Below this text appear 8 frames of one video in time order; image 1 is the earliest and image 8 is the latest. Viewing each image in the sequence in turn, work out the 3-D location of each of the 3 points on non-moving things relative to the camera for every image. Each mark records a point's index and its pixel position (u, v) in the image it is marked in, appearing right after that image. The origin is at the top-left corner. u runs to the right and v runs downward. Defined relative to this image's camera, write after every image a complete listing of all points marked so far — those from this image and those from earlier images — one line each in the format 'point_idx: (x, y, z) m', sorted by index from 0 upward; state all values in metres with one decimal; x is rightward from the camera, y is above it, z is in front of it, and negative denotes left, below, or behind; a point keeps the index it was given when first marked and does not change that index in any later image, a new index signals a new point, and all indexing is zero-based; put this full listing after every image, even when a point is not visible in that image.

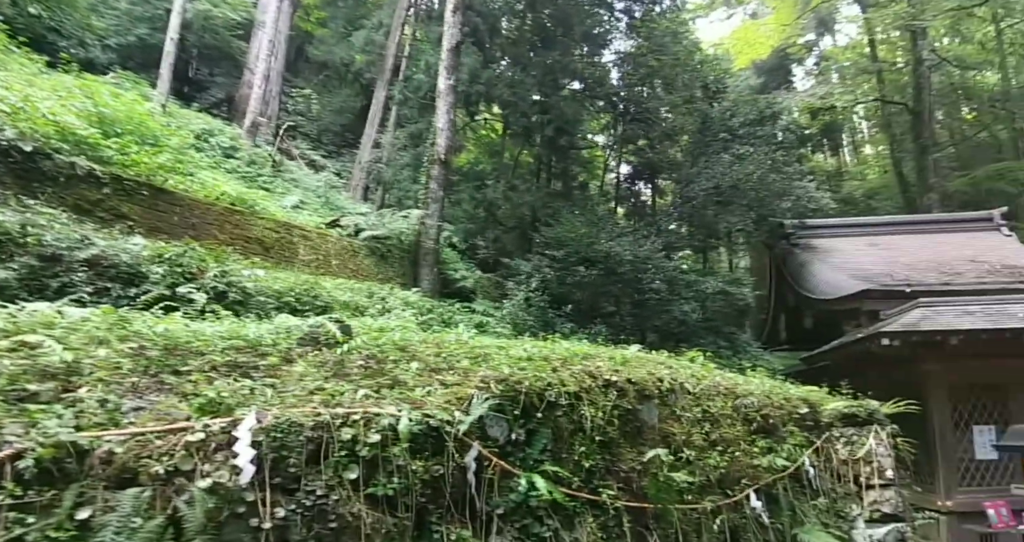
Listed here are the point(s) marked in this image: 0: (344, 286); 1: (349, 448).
0: (-1.8, -0.2, +6.5) m
1: (-0.6, -0.7, +2.3) m
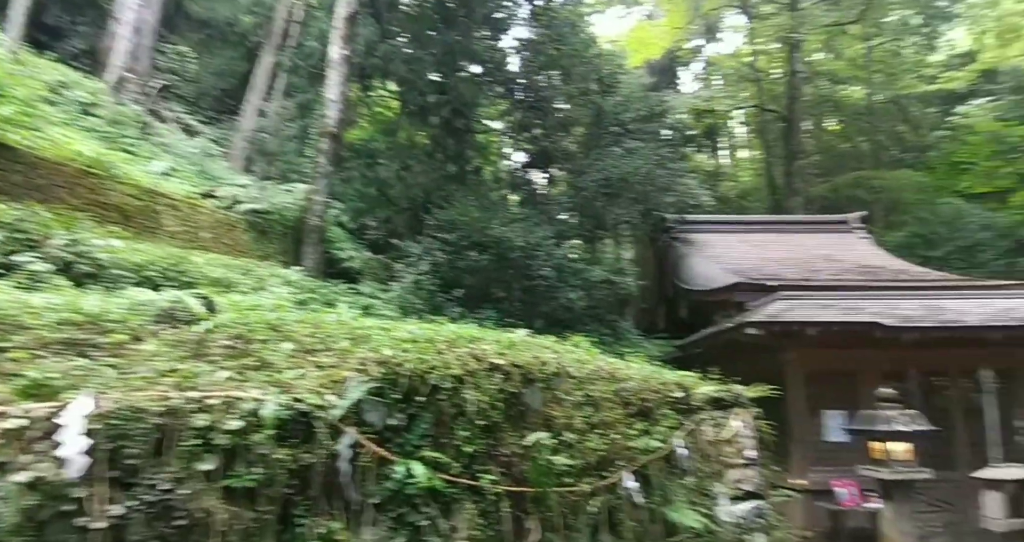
0: (-3.0, +0.1, +6.0) m
1: (-1.1, -0.6, +2.1) m
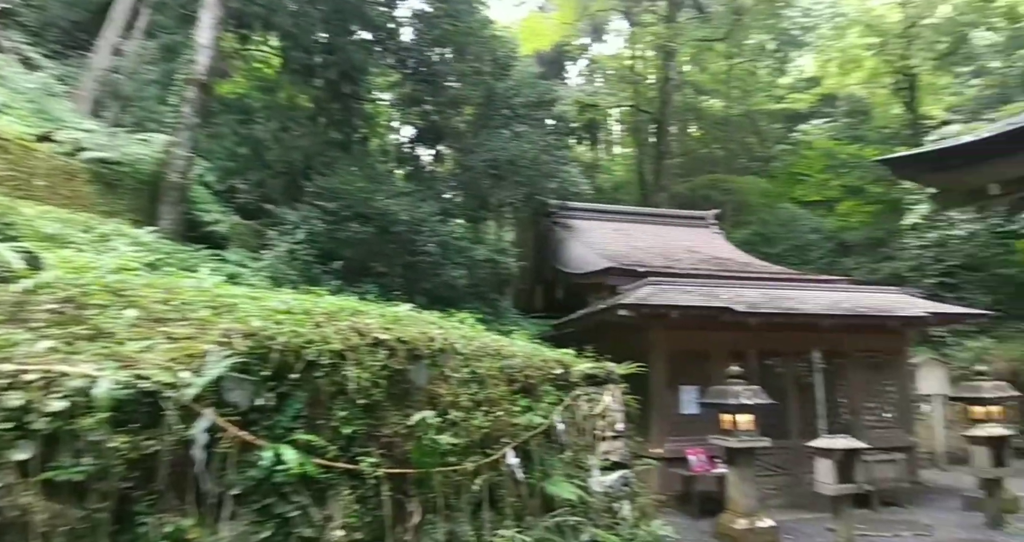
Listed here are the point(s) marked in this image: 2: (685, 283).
0: (-4.1, +0.5, +5.1) m
1: (-1.4, -0.4, +1.7) m
2: (+2.2, -0.2, +7.7) m
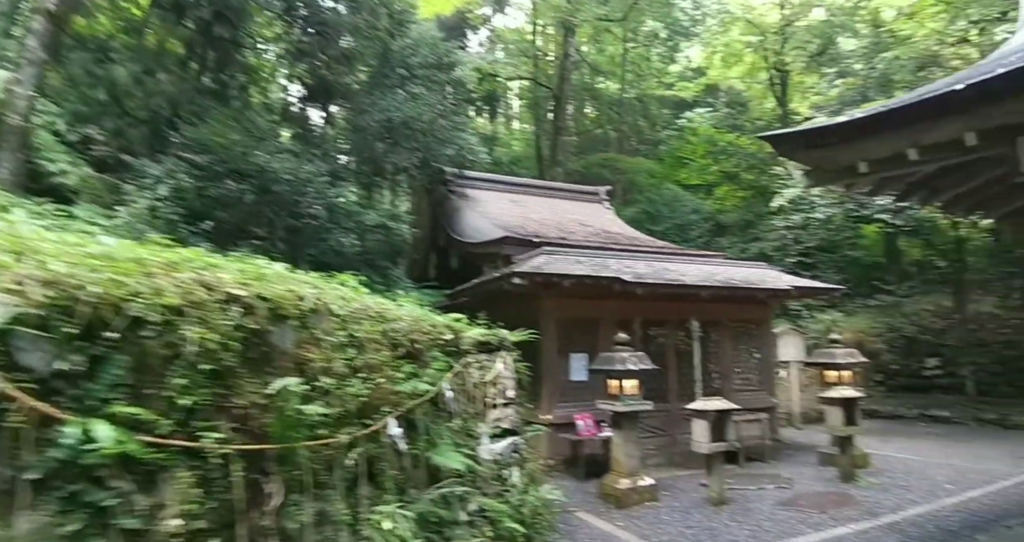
0: (-4.9, +0.9, +4.1) m
1: (-1.7, -0.3, +1.2) m
2: (+0.9, +0.3, +7.7) m
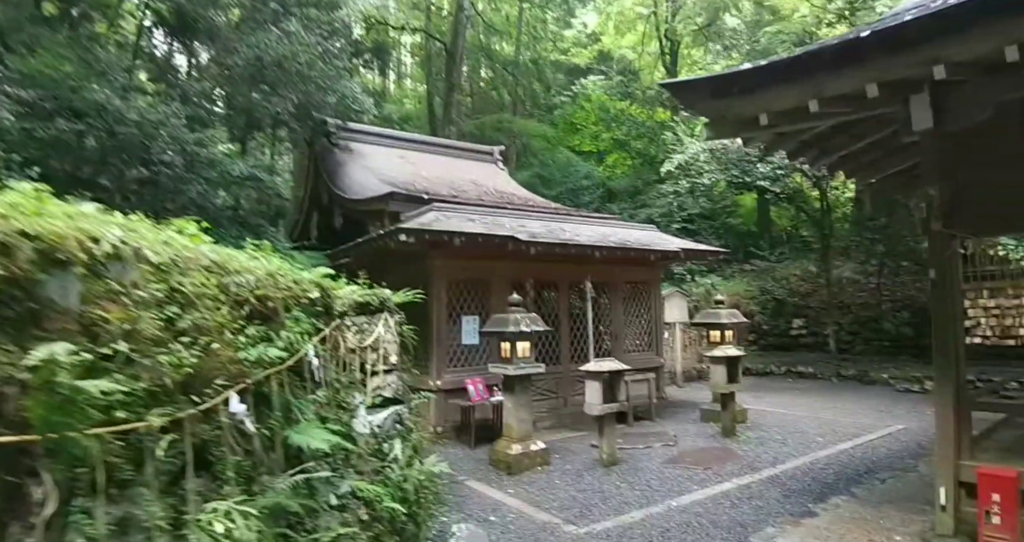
0: (-5.5, +1.2, +2.6) m
1: (-1.9, -0.1, +0.4) m
2: (-0.5, +0.8, +7.2) m
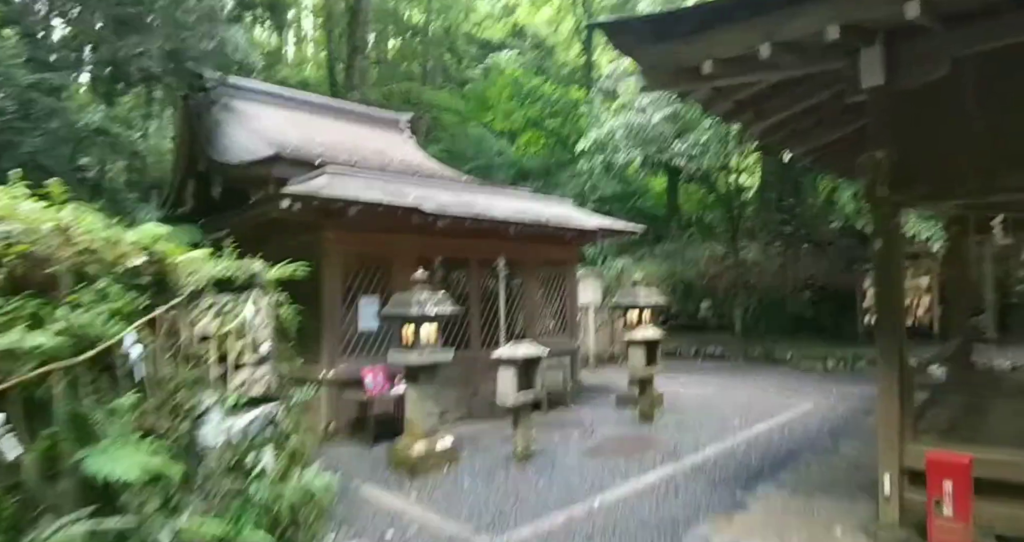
0: (-5.8, +1.4, +1.1) m
1: (-1.9, 0.0, -0.5) m
2: (-1.5, +1.0, +6.4) m
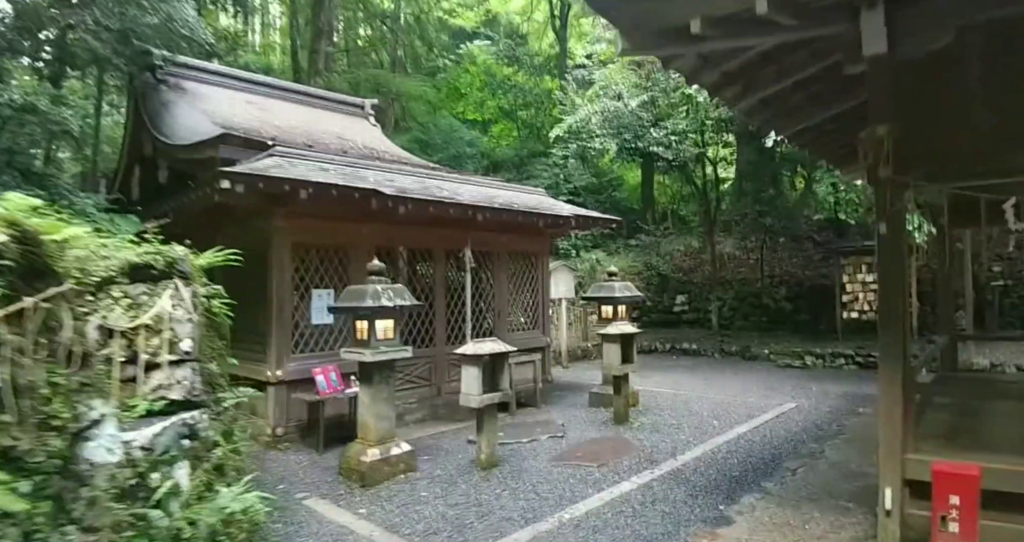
0: (-5.9, +1.4, +0.4) m
1: (-1.9, 0.0, -1.0) m
2: (-1.9, +1.1, +5.9) m
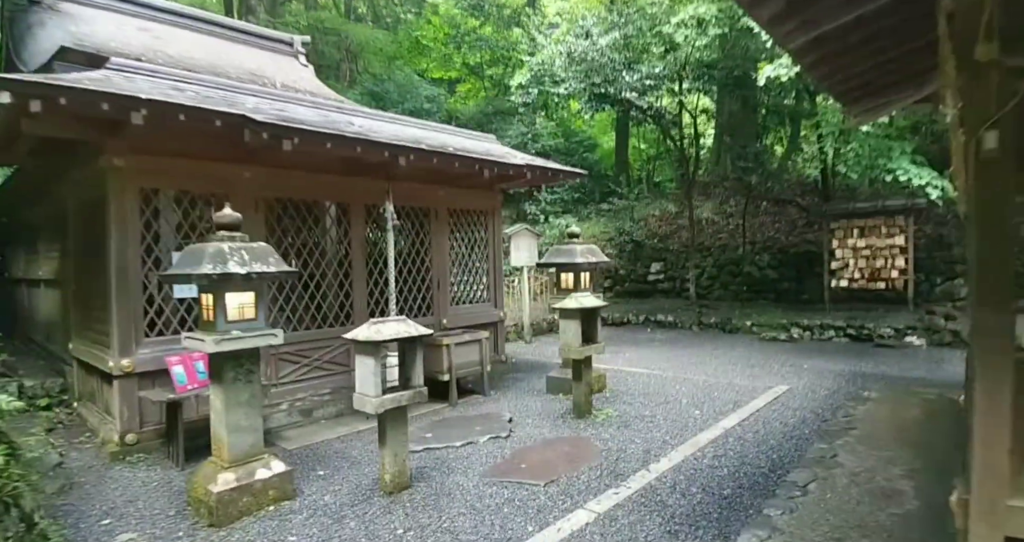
0: (-6.2, +1.5, -1.2) m
1: (-2.2, 0.0, -2.4) m
2: (-2.4, +1.5, +4.5) m
